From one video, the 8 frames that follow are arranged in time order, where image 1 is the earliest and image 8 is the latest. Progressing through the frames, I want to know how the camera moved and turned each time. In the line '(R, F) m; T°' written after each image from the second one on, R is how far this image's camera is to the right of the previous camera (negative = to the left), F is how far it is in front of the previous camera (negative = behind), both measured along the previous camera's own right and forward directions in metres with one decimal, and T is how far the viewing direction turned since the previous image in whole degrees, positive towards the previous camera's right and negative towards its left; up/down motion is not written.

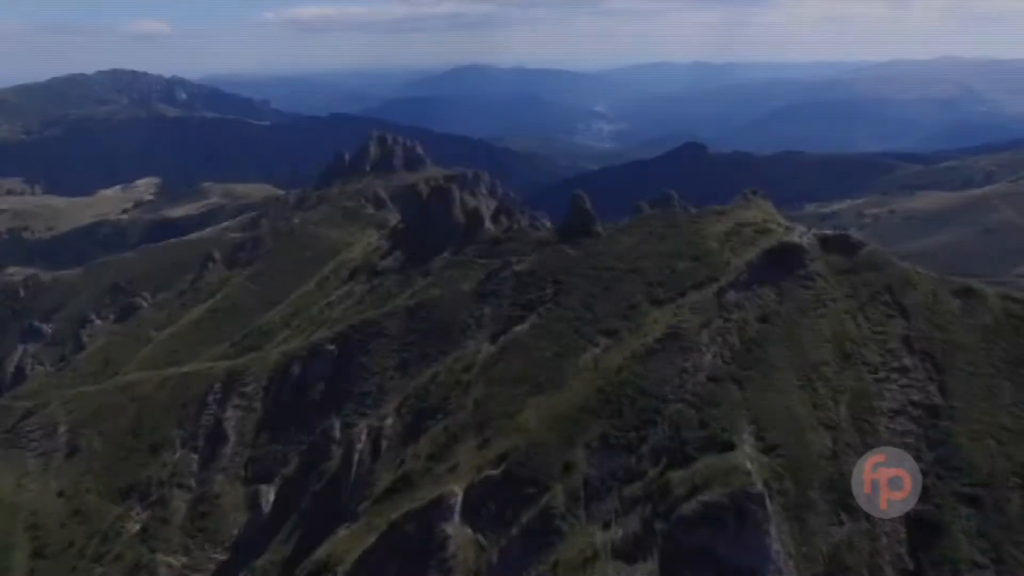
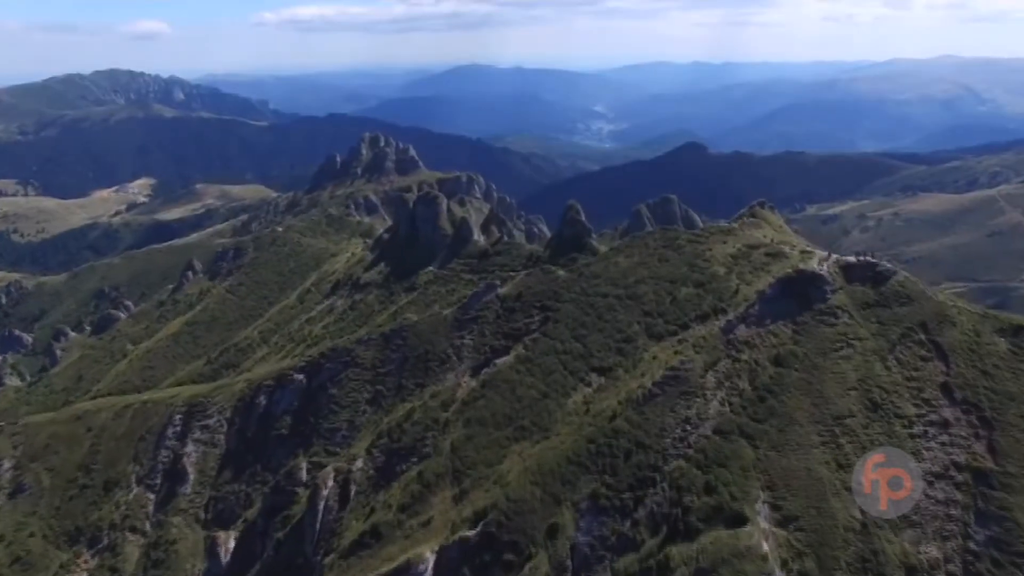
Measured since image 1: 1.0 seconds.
(+3.2, +12.6) m; 0°
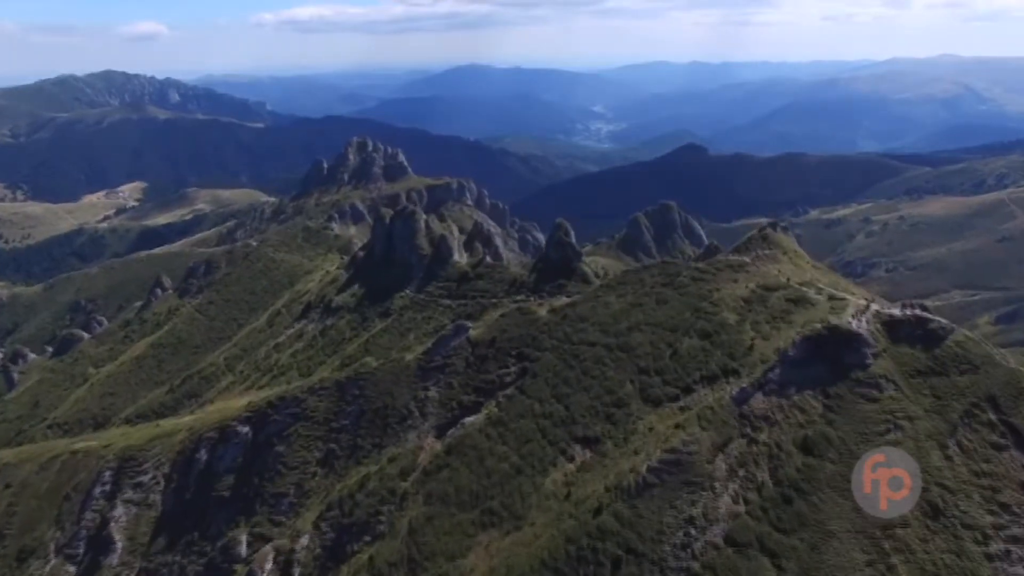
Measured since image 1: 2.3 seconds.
(+4.6, +17.5) m; 0°
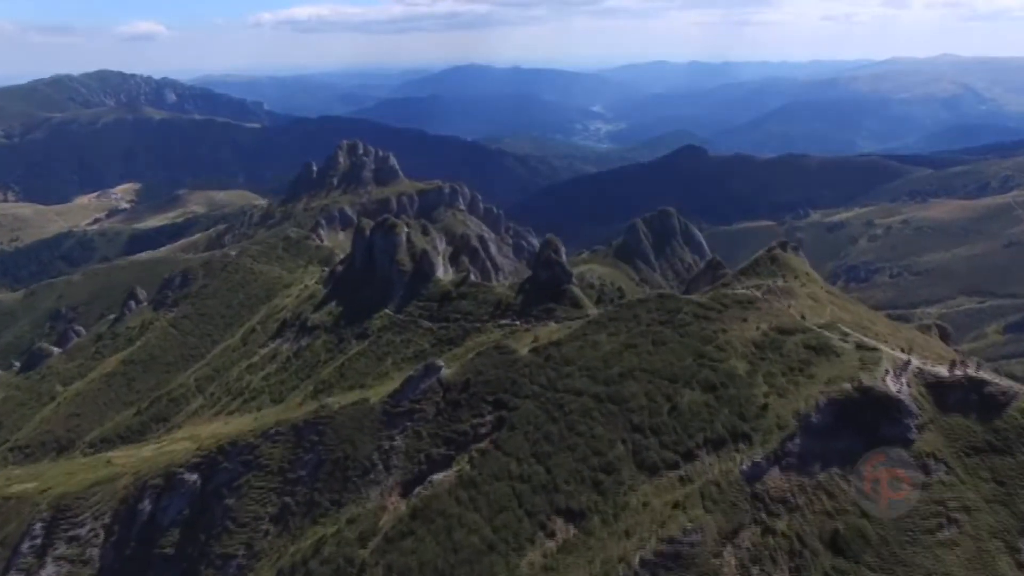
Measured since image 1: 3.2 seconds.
(+3.3, +12.4) m; 0°
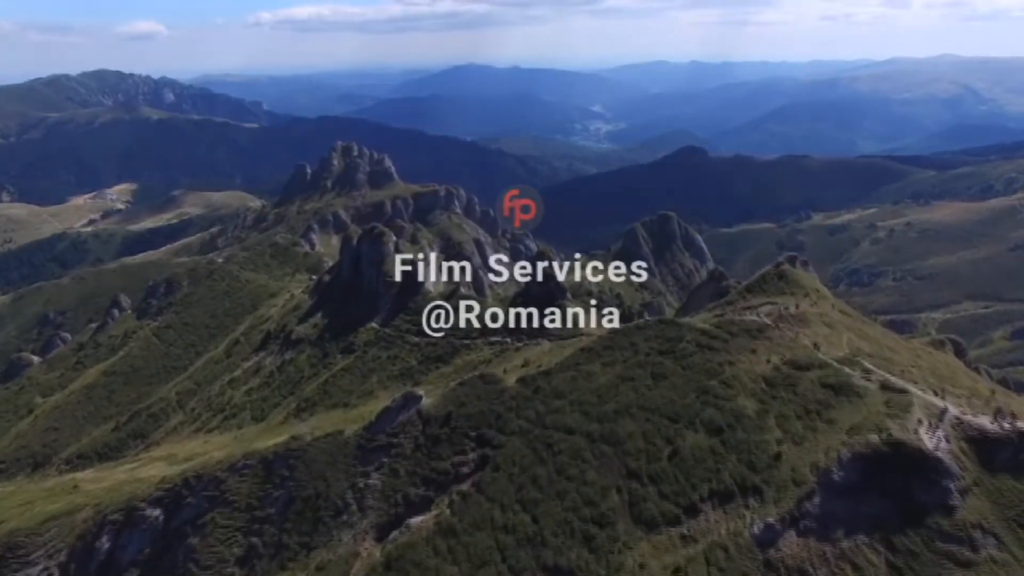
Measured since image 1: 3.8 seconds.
(+1.9, +7.6) m; 0°
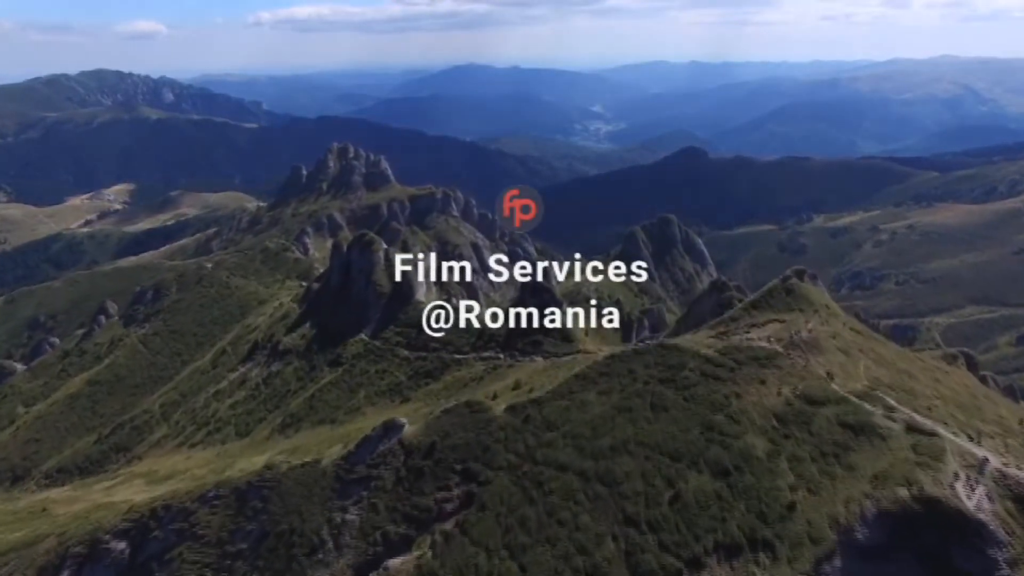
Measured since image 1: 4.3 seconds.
(+1.4, +6.0) m; 0°
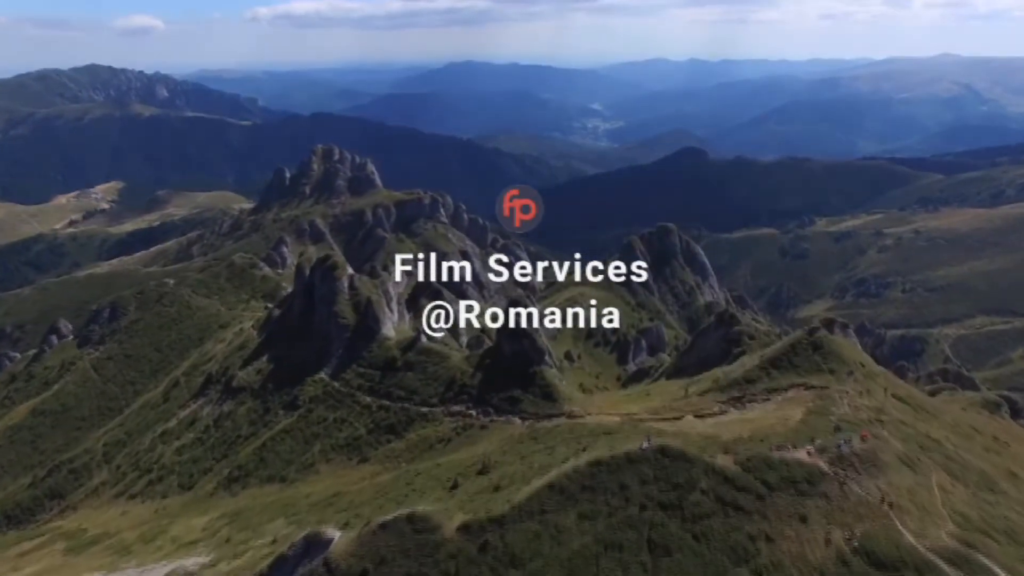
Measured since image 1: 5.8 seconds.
(+4.0, +18.0) m; 0°
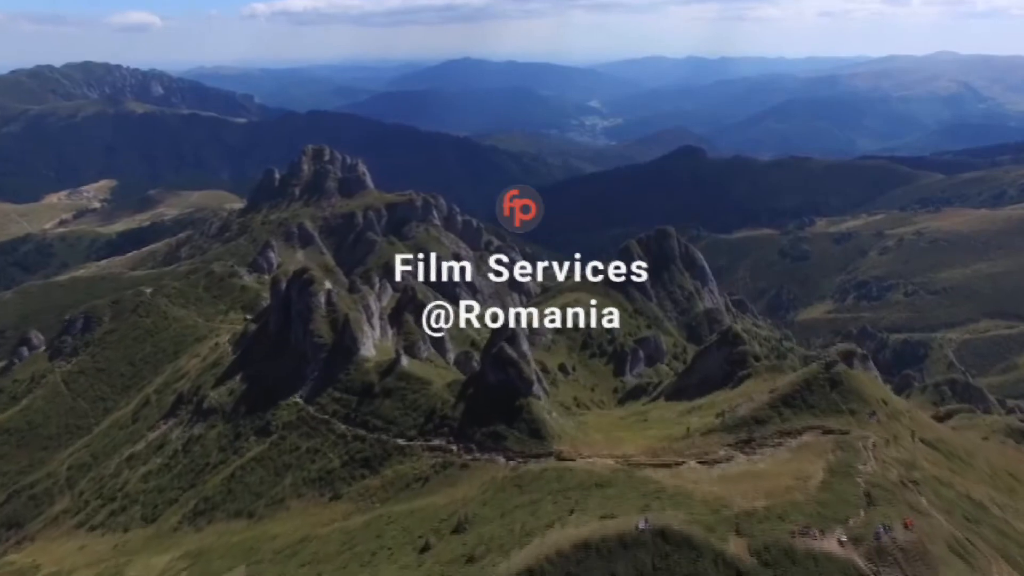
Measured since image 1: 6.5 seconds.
(+2.1, +9.2) m; 0°
